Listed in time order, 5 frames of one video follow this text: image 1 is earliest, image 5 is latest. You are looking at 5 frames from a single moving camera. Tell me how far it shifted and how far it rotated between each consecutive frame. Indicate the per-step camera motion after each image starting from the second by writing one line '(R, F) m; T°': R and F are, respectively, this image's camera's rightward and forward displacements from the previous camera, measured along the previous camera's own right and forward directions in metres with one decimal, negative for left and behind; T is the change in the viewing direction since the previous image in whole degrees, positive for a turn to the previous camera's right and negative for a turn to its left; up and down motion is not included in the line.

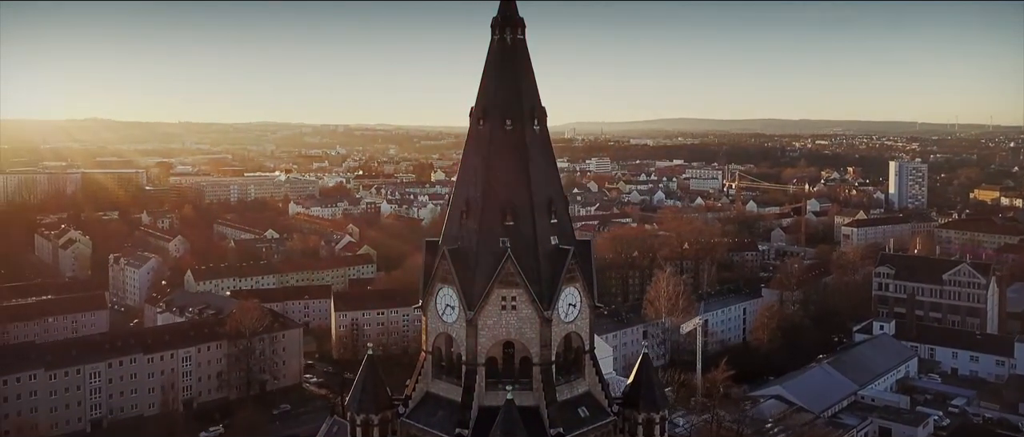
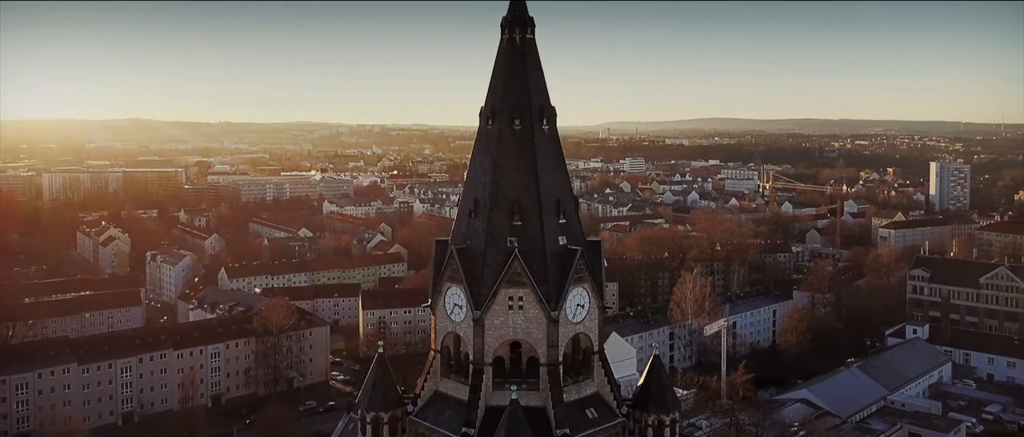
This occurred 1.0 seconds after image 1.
(+0.6, 0.0) m; -3°
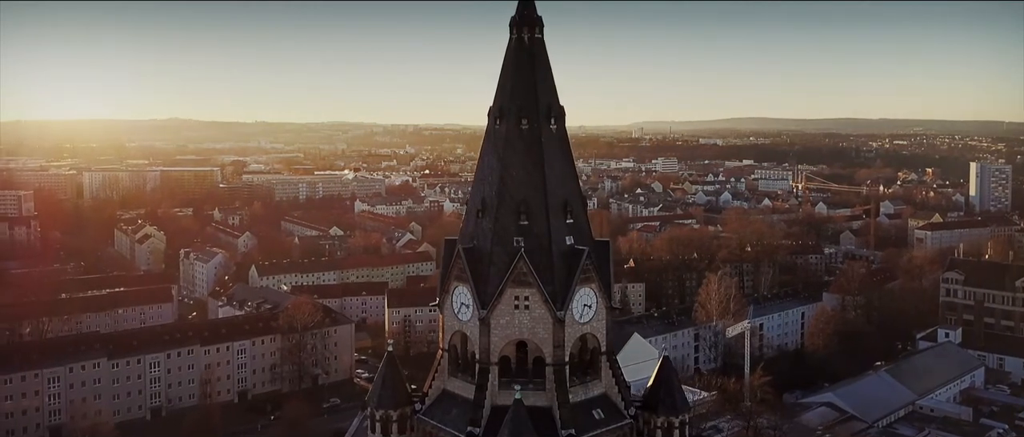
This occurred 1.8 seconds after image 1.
(+0.6, 0.0) m; -2°
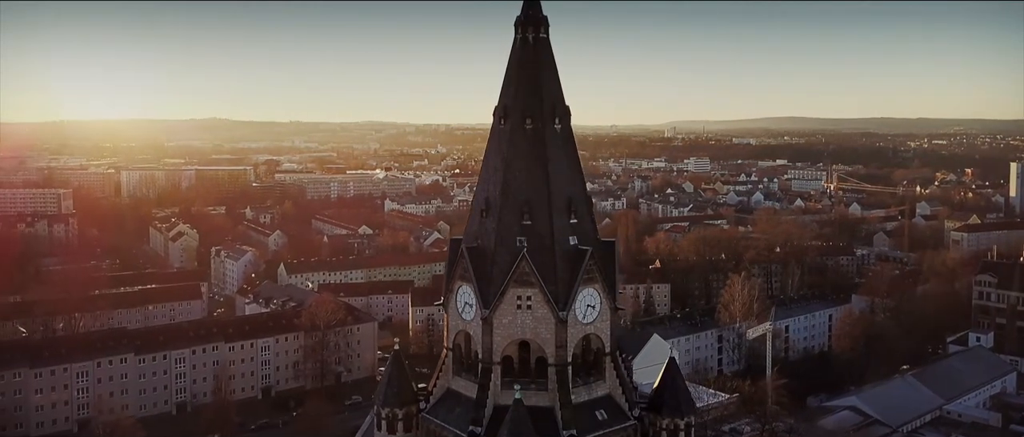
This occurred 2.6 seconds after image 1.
(+0.6, 0.0) m; -2°
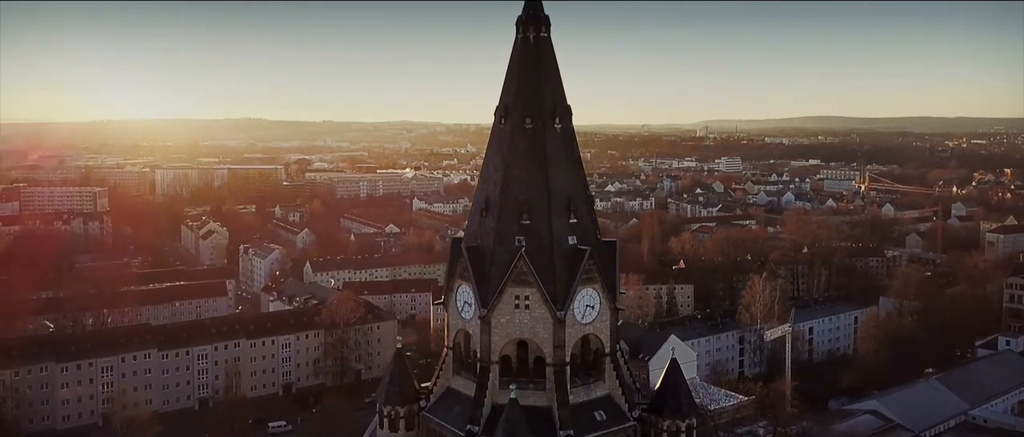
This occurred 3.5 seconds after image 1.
(+0.7, 0.0) m; -2°
